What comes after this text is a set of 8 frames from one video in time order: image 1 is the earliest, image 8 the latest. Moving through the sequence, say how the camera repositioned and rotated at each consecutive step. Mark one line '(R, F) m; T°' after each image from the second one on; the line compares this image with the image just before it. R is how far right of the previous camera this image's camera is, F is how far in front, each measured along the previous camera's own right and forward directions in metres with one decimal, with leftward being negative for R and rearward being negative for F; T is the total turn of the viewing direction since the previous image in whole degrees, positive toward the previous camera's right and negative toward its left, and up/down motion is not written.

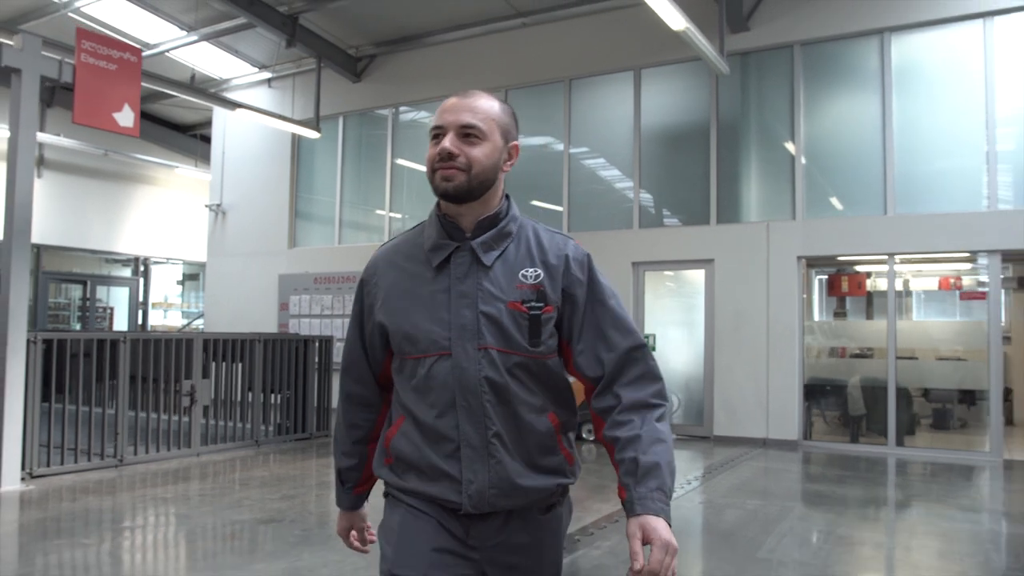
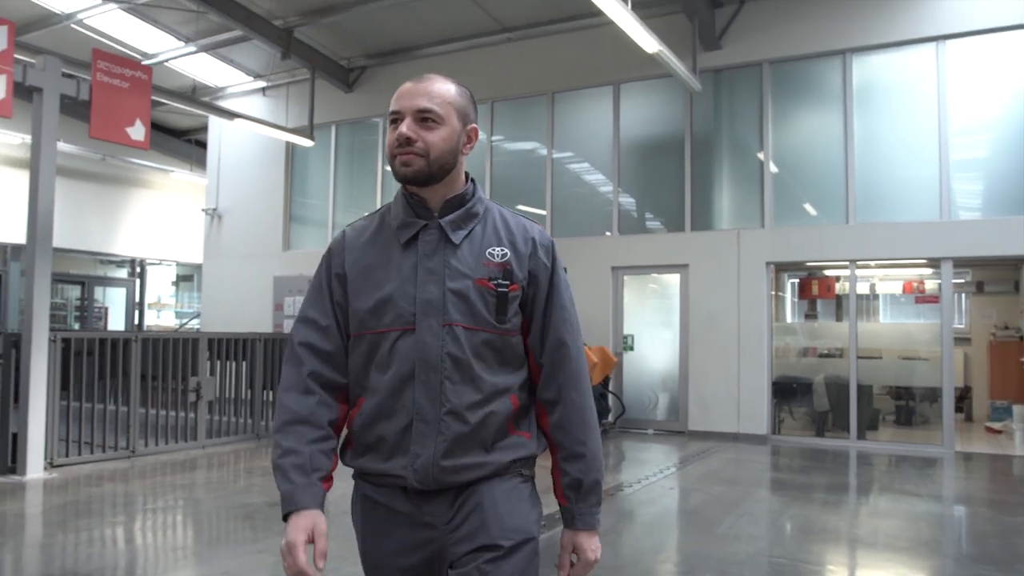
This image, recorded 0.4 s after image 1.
(0.0, -0.5) m; +1°
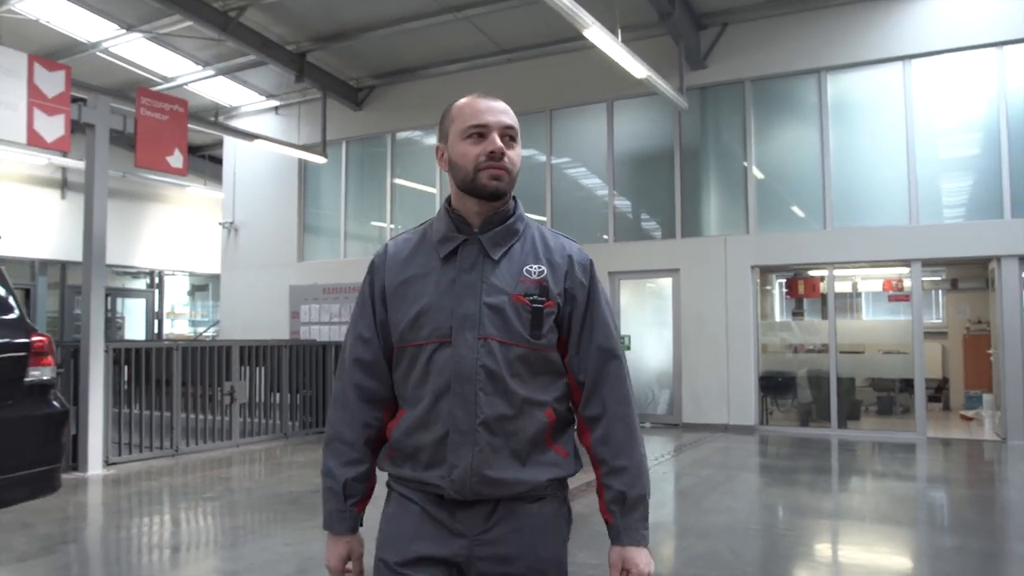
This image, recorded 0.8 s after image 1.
(-0.1, -0.7) m; 0°
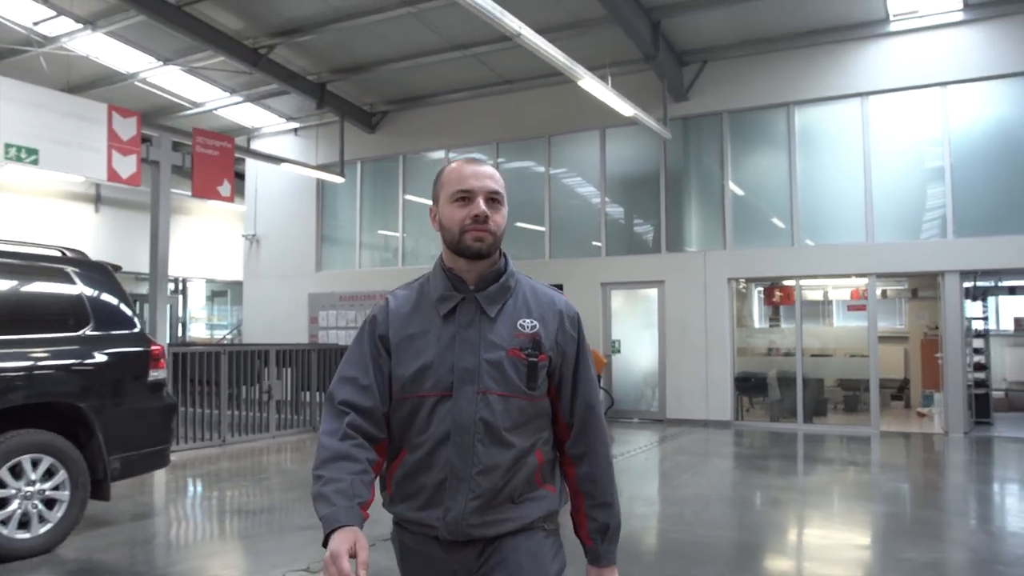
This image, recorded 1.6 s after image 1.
(-0.1, -1.2) m; 0°
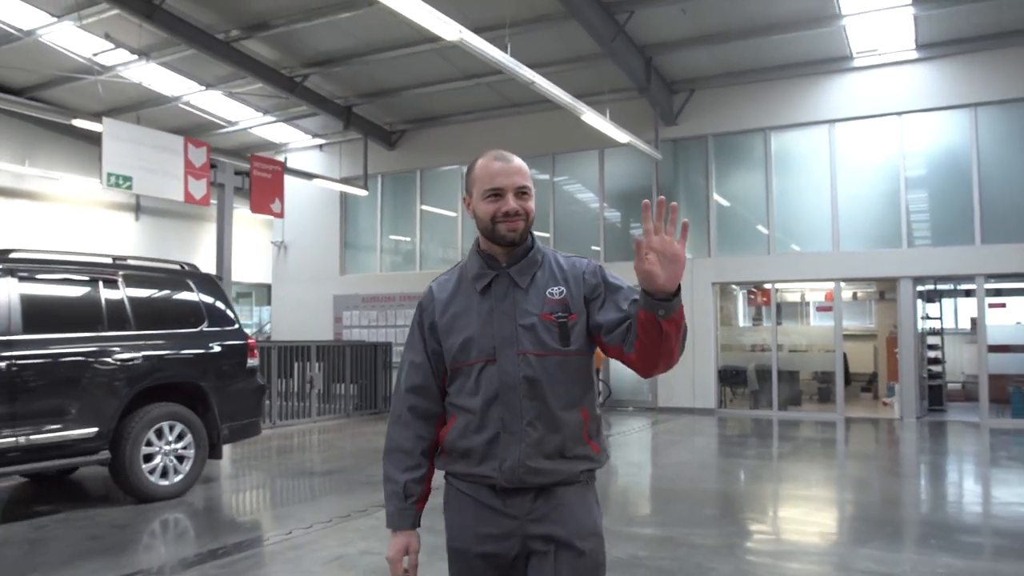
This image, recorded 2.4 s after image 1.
(-0.2, -1.4) m; 0°
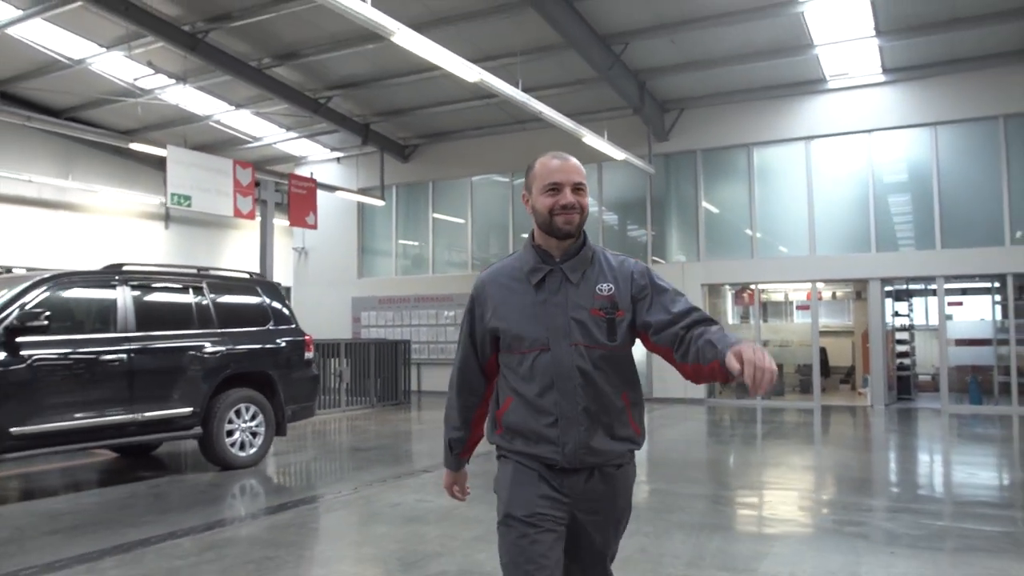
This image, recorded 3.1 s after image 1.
(-0.2, -1.2) m; 0°
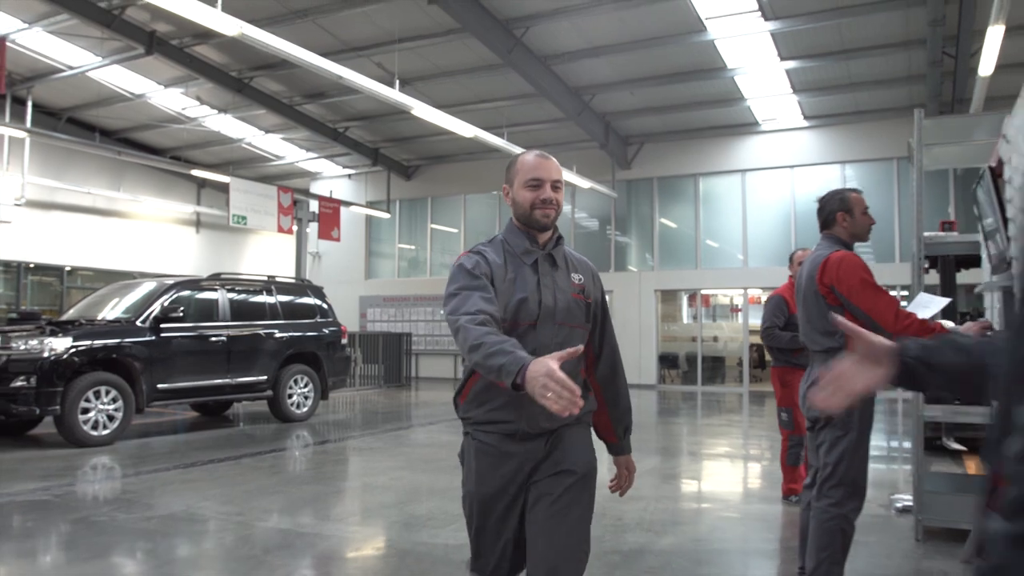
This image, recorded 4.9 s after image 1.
(+0.1, -2.8) m; +1°
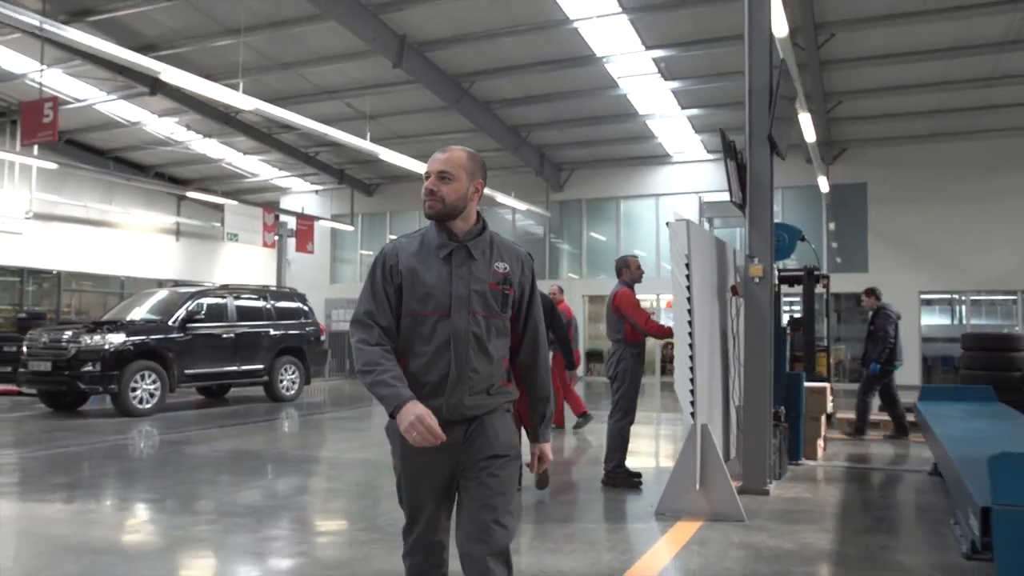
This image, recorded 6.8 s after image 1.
(+0.1, -2.7) m; +3°
